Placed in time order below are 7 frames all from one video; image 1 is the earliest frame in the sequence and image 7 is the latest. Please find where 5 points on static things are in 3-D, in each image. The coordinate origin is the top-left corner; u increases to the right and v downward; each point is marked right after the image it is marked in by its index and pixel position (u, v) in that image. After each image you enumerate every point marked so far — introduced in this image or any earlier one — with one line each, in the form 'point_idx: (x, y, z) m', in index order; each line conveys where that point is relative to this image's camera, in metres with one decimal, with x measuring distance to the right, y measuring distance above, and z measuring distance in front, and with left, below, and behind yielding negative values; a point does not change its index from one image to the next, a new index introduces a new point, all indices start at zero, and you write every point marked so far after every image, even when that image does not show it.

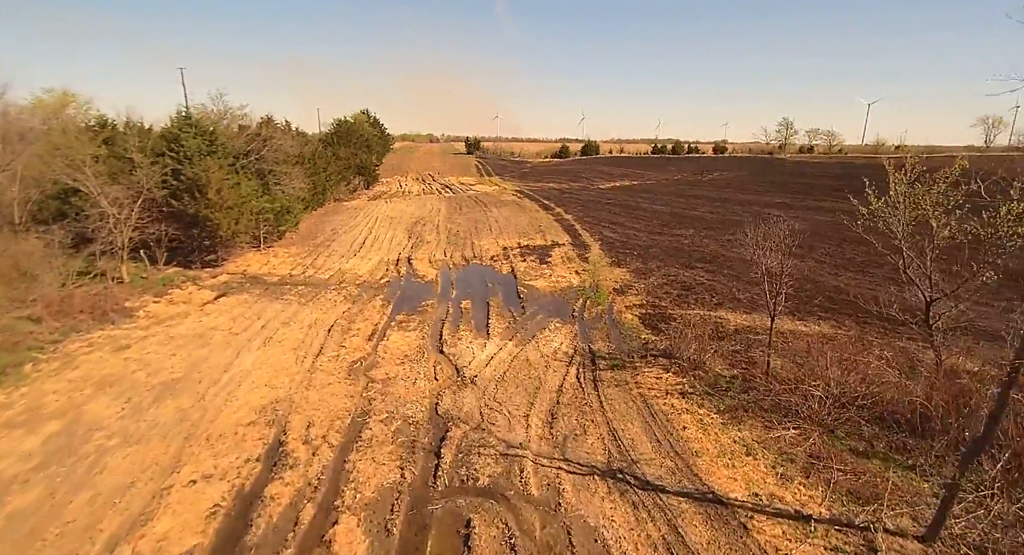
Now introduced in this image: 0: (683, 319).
0: (+3.6, -0.9, +10.4) m
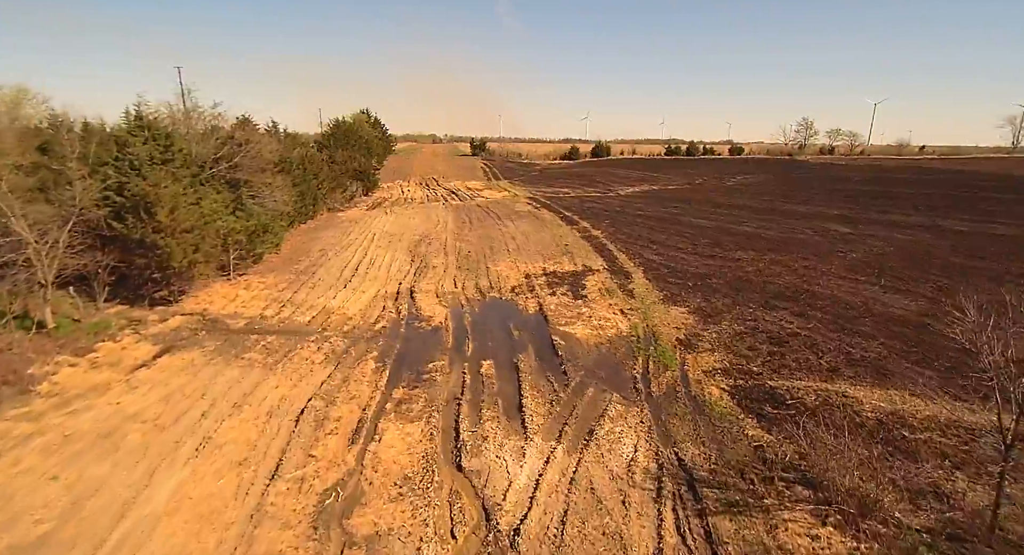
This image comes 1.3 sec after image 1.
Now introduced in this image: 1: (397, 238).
0: (+4.3, -1.9, +7.4) m
1: (-4.1, +1.4, +17.6) m
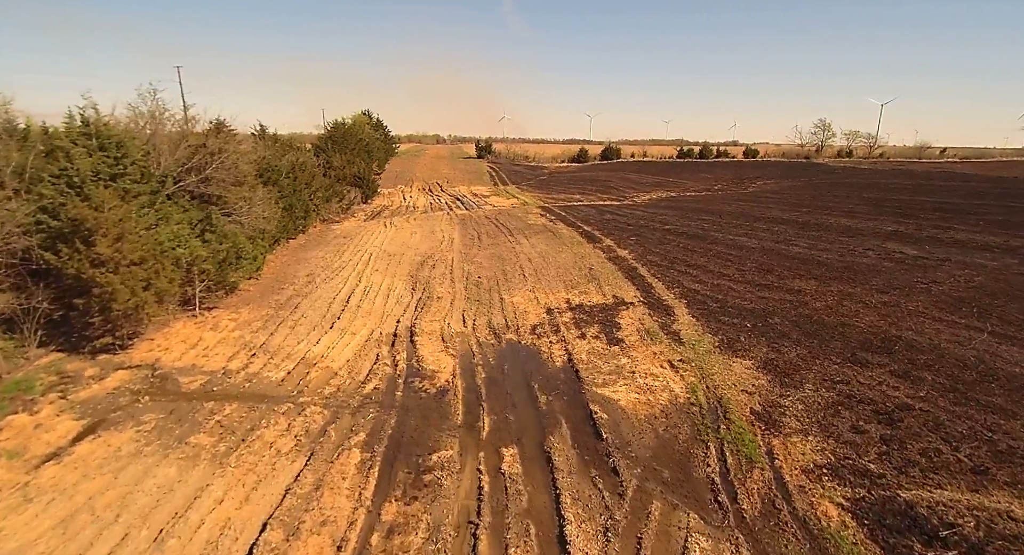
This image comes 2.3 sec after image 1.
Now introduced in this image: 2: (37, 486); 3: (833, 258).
0: (+4.7, -2.7, +5.2) m
1: (-3.7, +0.6, +15.5) m
2: (-5.8, -2.5, +6.0) m
3: (+9.3, +0.6, +14.2) m
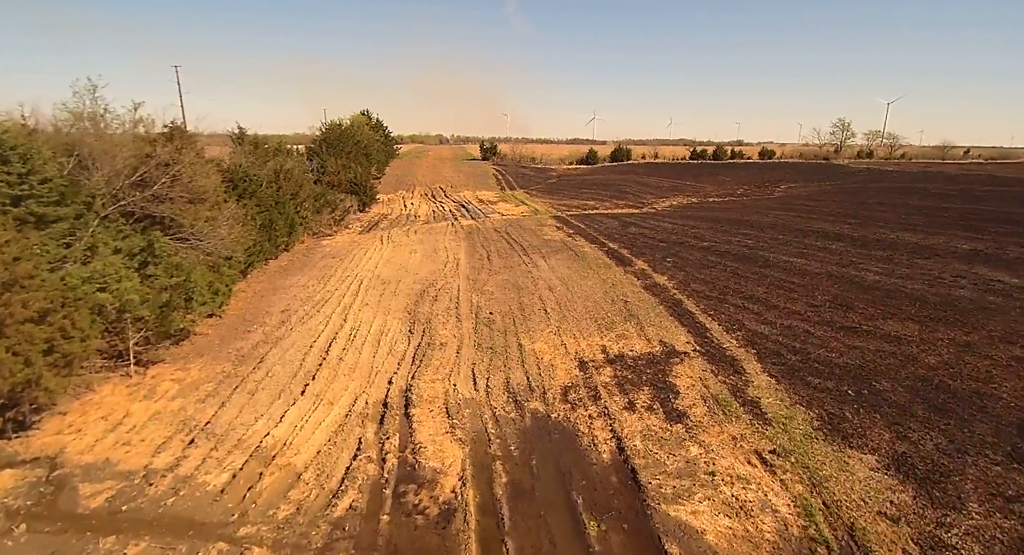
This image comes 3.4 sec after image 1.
0: (+5.1, -3.6, +2.7) m
1: (-3.2, -0.2, +13.0) m
2: (-5.4, -3.4, +3.5) m
3: (+9.8, -0.3, +11.7) m
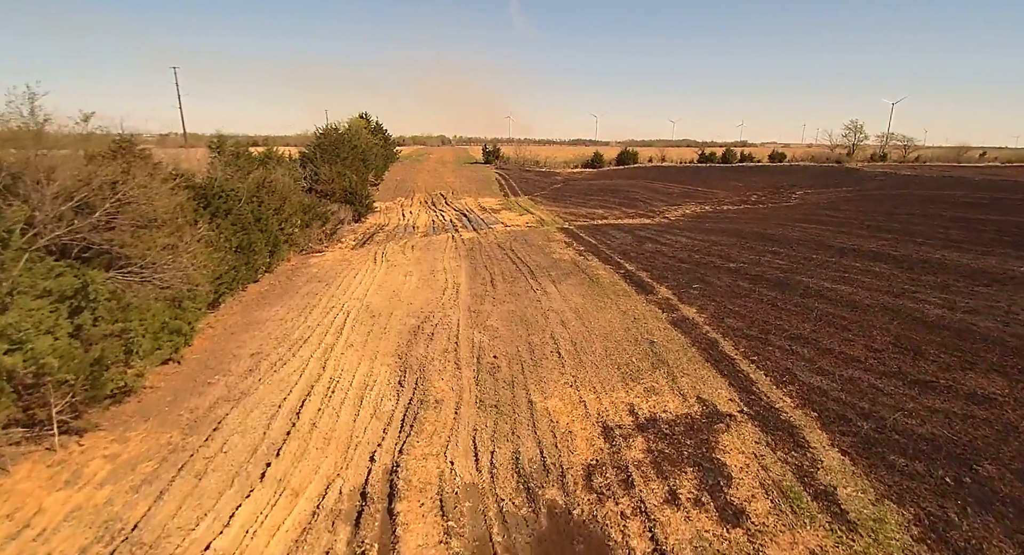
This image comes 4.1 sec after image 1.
0: (+5.2, -4.3, +1.0) m
1: (-3.0, -1.0, +11.4) m
2: (-5.3, -4.1, +1.9) m
3: (+9.9, -1.1, +10.0) m
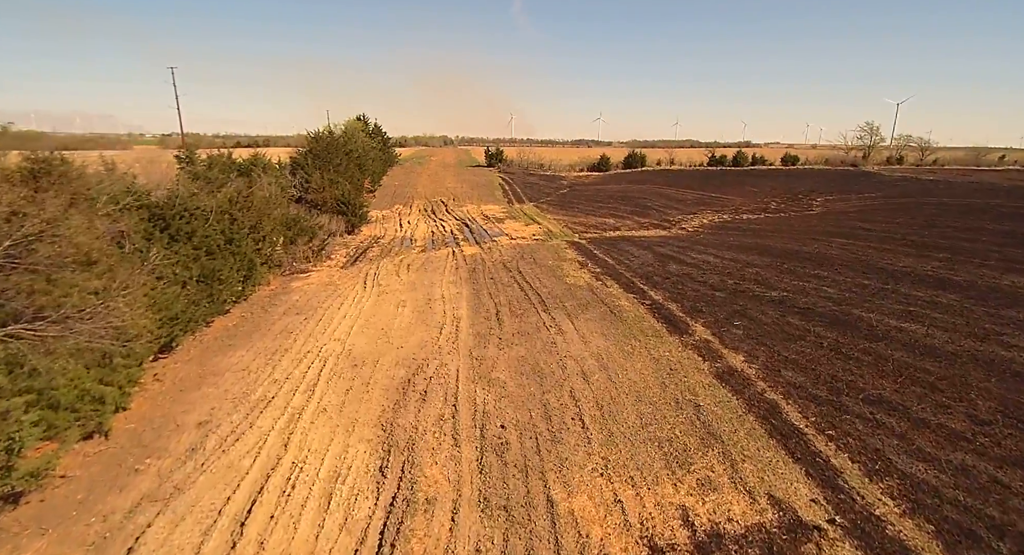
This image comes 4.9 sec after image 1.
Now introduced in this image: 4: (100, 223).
0: (+5.3, -5.1, -0.9) m
1: (-2.8, -1.8, +9.5) m
2: (-5.1, -4.9, 0.0) m
3: (+10.1, -1.9, +8.0) m
4: (-7.0, +1.0, +8.6) m
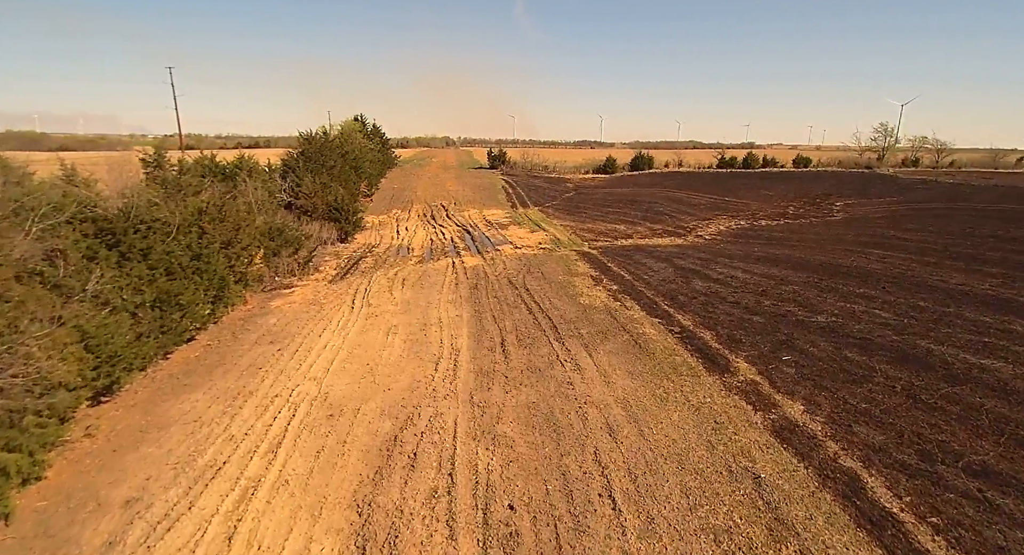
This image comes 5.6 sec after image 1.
0: (+5.4, -5.6, -2.6) m
1: (-2.7, -2.3, +7.8) m
2: (-5.0, -5.4, -1.6) m
3: (+10.3, -2.4, +6.3) m
4: (-6.9, +0.6, +7.0) m
